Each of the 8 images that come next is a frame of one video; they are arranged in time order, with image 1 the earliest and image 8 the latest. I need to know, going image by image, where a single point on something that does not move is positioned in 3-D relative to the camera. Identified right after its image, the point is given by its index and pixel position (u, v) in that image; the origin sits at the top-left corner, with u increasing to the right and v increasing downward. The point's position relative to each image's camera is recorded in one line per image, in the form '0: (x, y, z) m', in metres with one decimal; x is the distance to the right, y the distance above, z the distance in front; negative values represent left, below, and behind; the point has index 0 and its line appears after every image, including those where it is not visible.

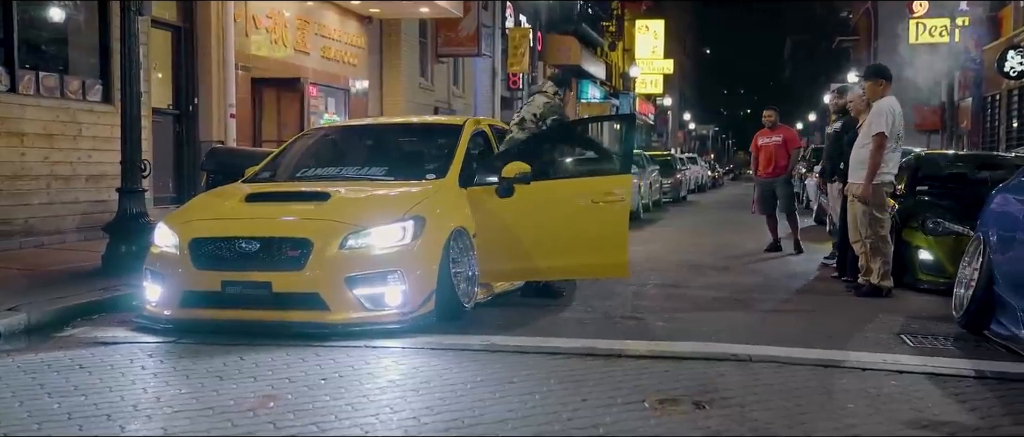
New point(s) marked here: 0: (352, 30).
0: (-2.9, +3.4, +17.8) m
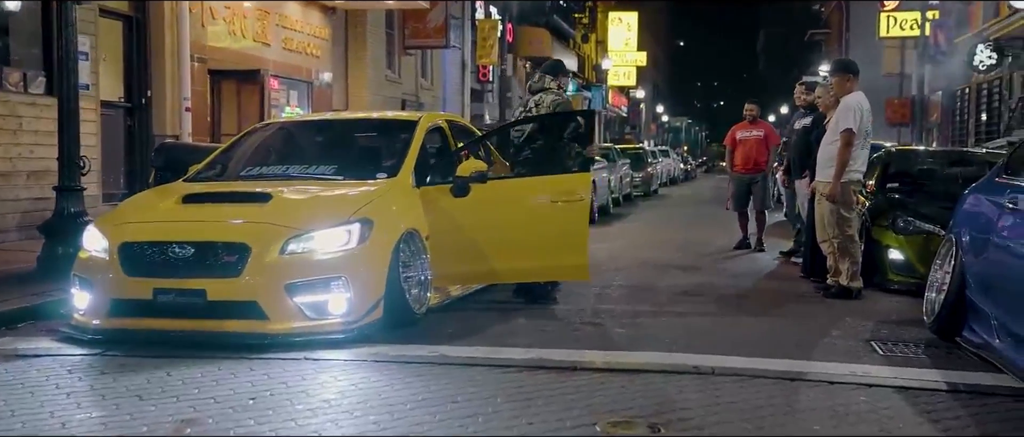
0: (-3.5, +3.5, +17.4) m
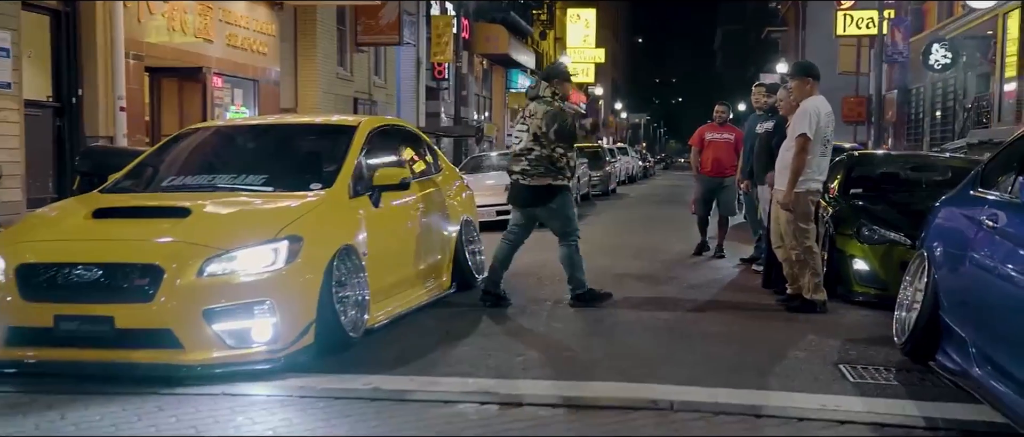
0: (-4.2, +3.4, +16.7) m
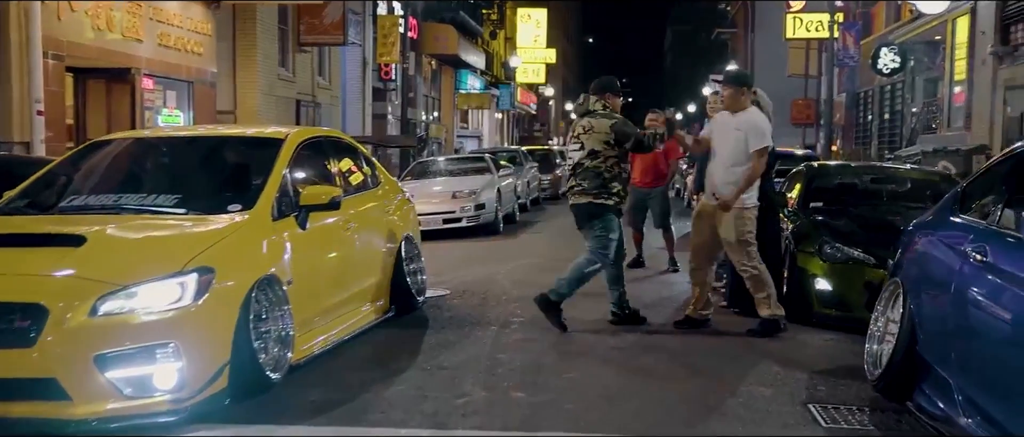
0: (-5.1, +3.3, +16.0) m
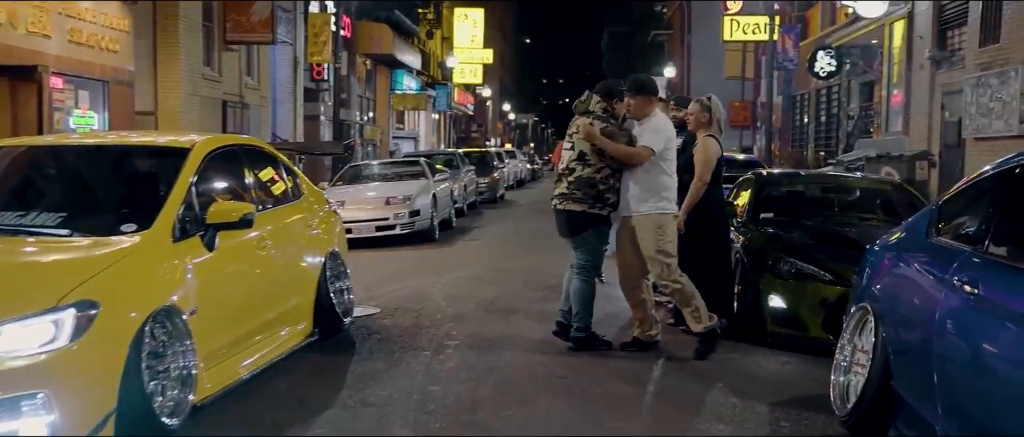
0: (-6.1, +3.2, +15.0) m
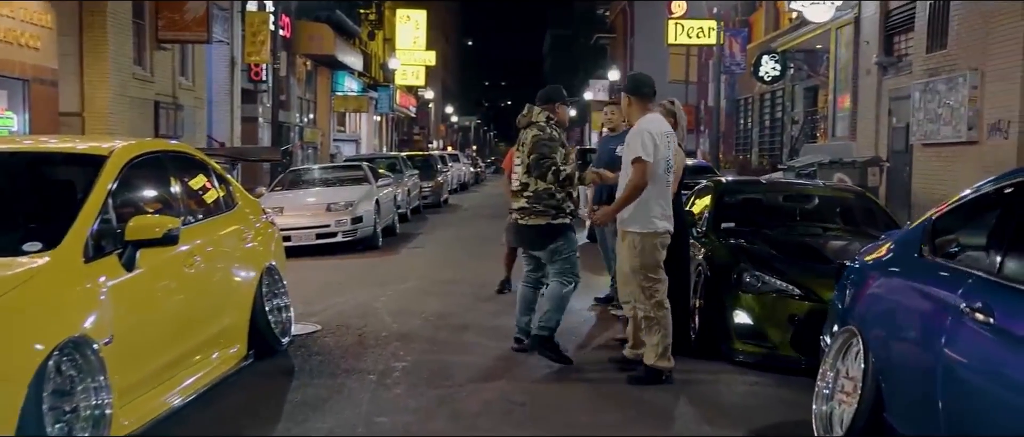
0: (-6.9, +3.1, +14.2) m
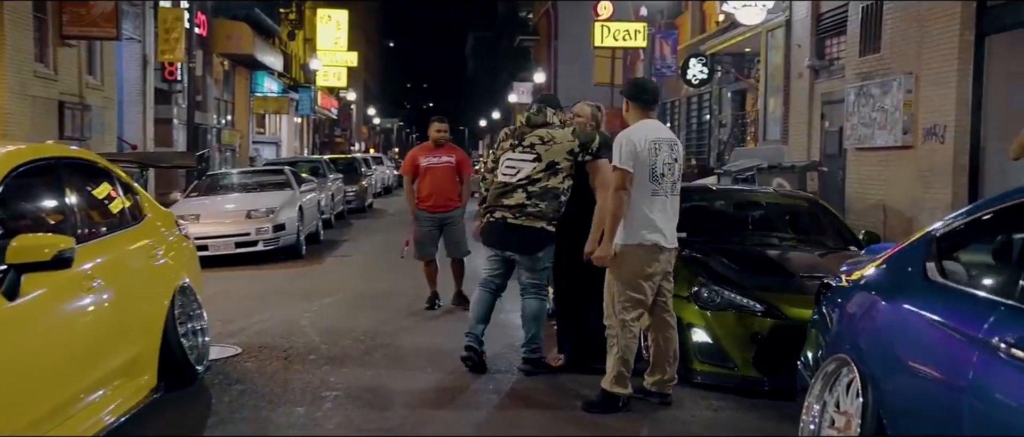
0: (-7.8, +2.9, +13.1) m
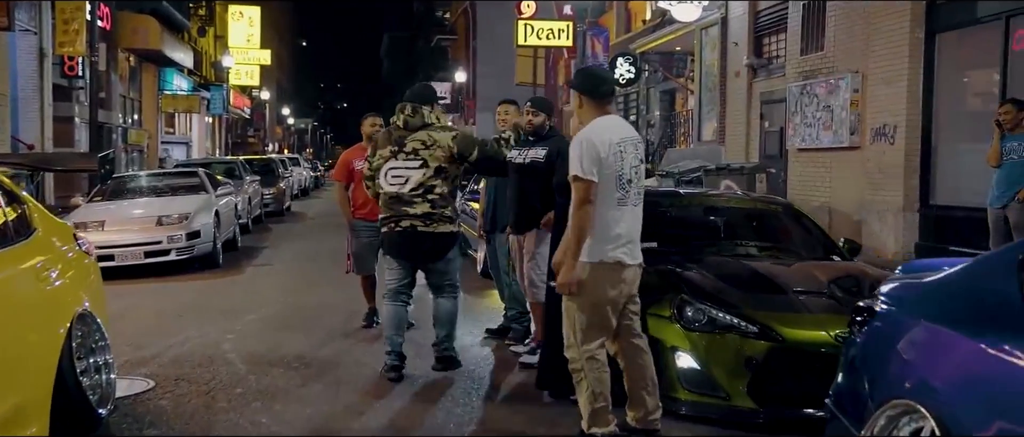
0: (-8.6, +2.8, +11.6) m
